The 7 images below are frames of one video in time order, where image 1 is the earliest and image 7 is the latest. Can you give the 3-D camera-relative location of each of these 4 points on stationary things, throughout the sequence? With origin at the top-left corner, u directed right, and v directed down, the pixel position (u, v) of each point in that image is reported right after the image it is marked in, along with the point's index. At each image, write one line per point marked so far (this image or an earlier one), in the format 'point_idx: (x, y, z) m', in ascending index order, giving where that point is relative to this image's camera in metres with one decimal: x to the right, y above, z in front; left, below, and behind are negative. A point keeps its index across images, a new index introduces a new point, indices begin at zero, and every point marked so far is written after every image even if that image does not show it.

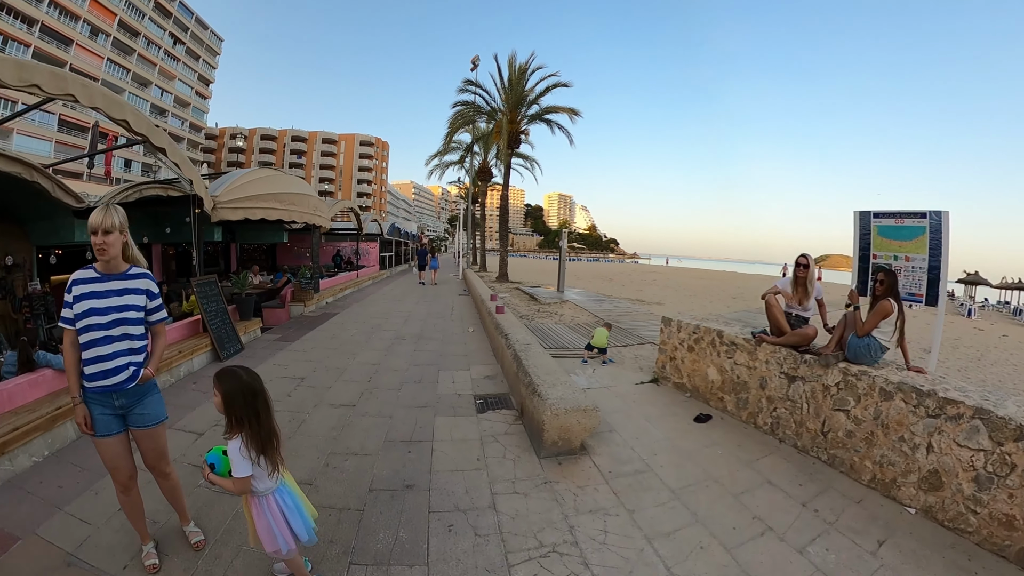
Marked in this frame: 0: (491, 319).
0: (-0.3, -0.3, +6.1) m
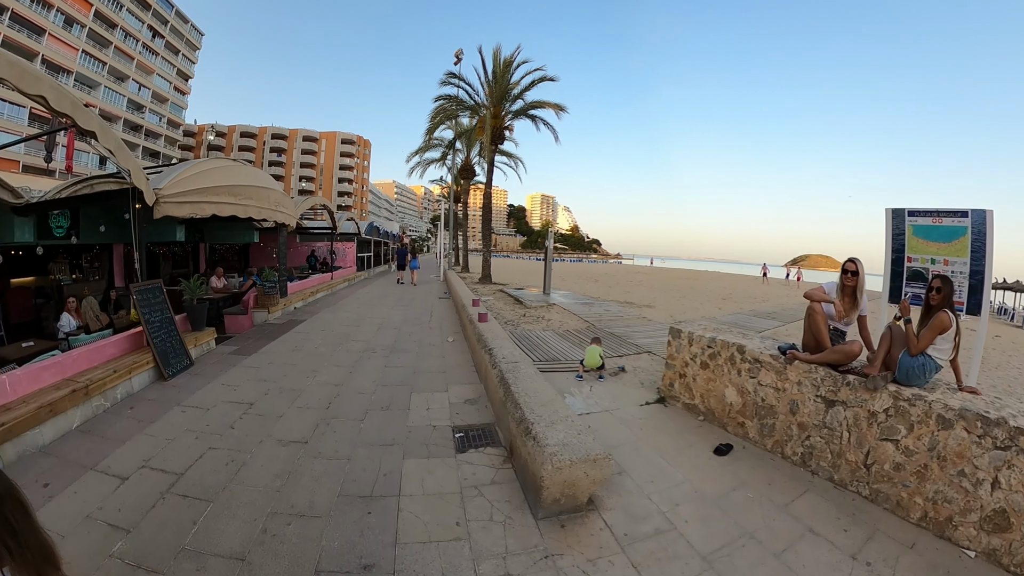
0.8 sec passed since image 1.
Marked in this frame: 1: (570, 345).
0: (-0.5, -0.4, +5.5) m
1: (+0.7, -0.7, +6.5) m
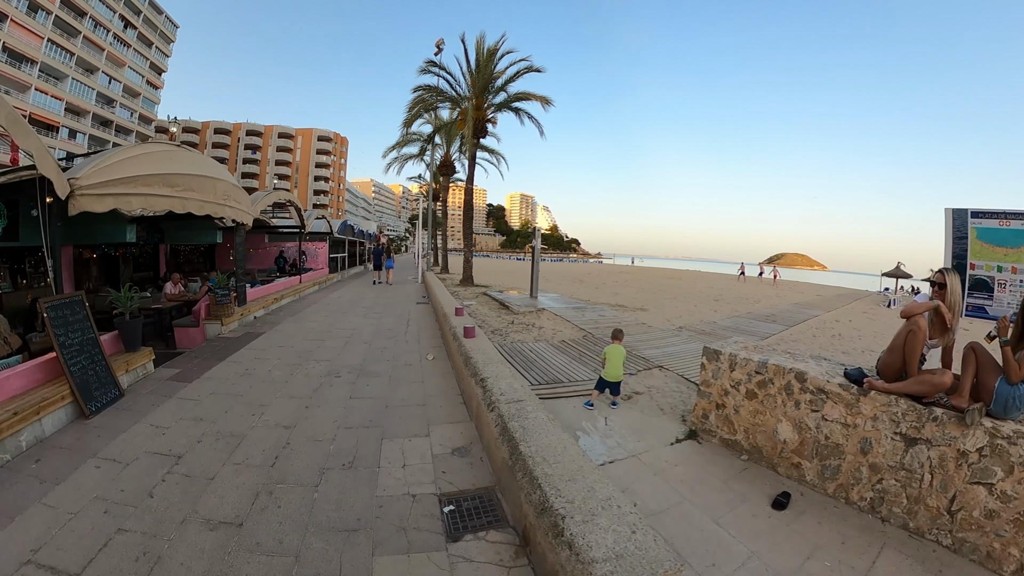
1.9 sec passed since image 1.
0: (-0.5, -0.5, +4.6) m
1: (+0.6, -0.7, +5.7) m
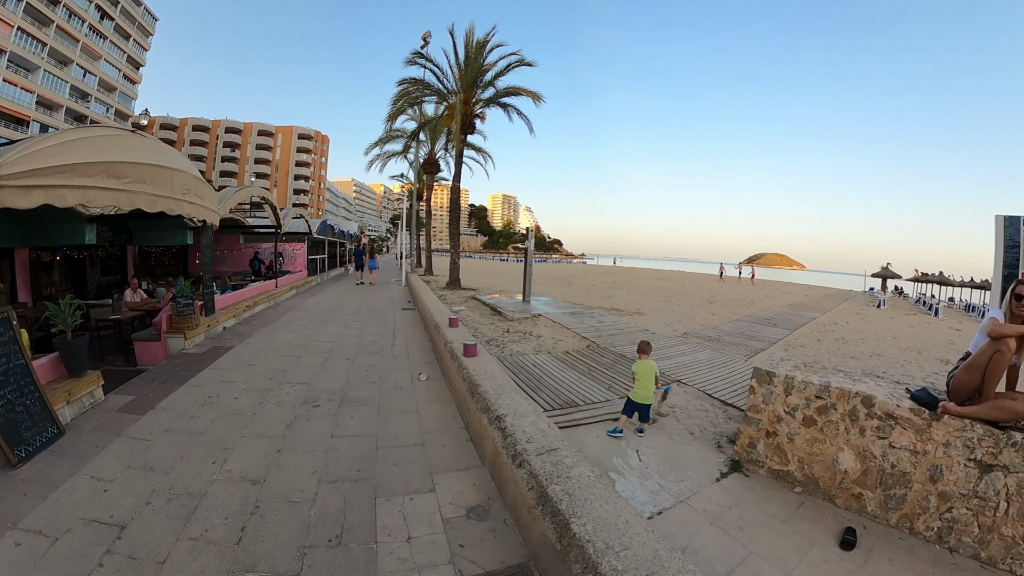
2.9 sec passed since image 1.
0: (-0.4, -0.5, +4.0) m
1: (+0.6, -0.8, +5.1) m
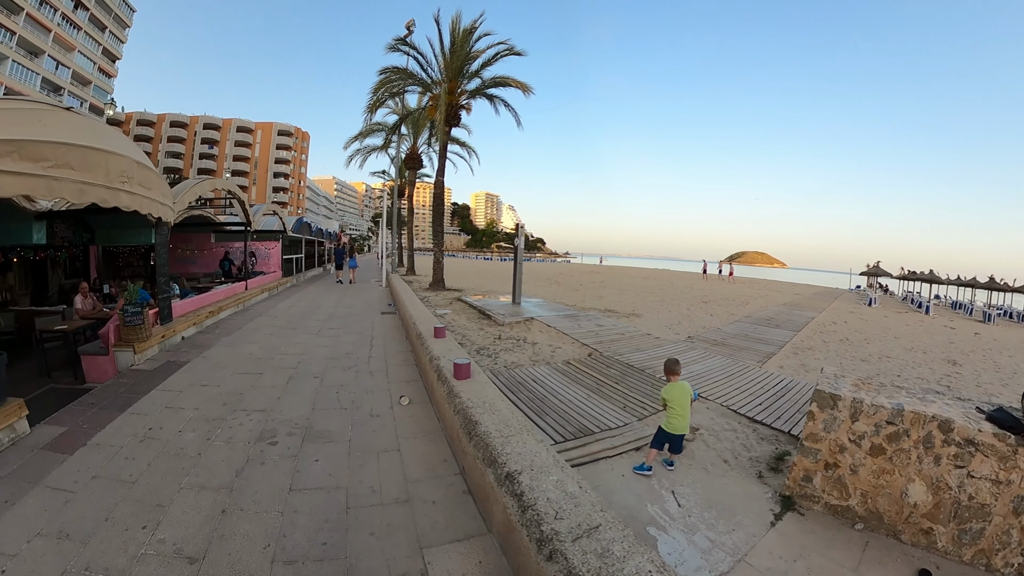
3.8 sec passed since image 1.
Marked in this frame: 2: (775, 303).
0: (-0.4, -0.6, +3.3) m
1: (+0.6, -0.8, +4.5) m
2: (+7.5, -0.4, +16.0) m
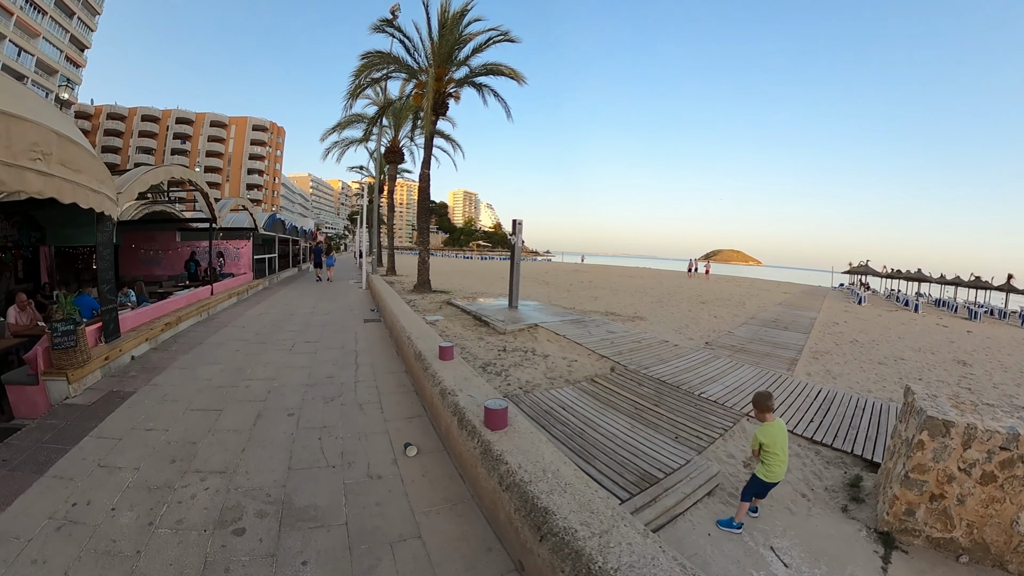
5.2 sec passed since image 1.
0: (-0.2, -0.6, +2.6) m
1: (+0.8, -0.9, +3.7) m
2: (+7.2, -0.4, +15.6) m
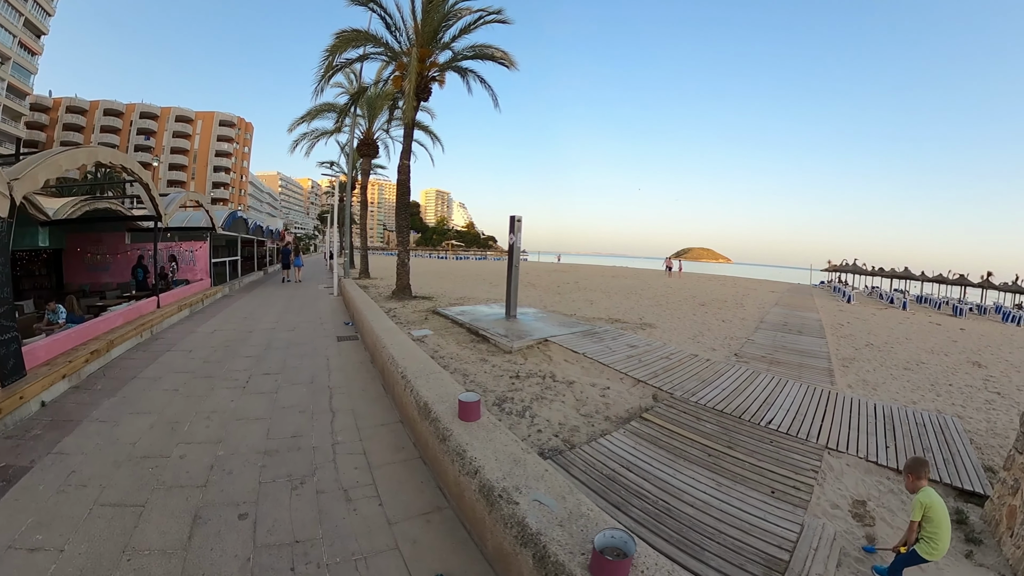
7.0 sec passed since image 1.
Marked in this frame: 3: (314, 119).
0: (+0.1, -0.7, +1.6) m
1: (+1.0, -1.0, +2.8) m
2: (+6.8, -0.4, +15.0) m
3: (-4.7, +4.0, +13.3) m
